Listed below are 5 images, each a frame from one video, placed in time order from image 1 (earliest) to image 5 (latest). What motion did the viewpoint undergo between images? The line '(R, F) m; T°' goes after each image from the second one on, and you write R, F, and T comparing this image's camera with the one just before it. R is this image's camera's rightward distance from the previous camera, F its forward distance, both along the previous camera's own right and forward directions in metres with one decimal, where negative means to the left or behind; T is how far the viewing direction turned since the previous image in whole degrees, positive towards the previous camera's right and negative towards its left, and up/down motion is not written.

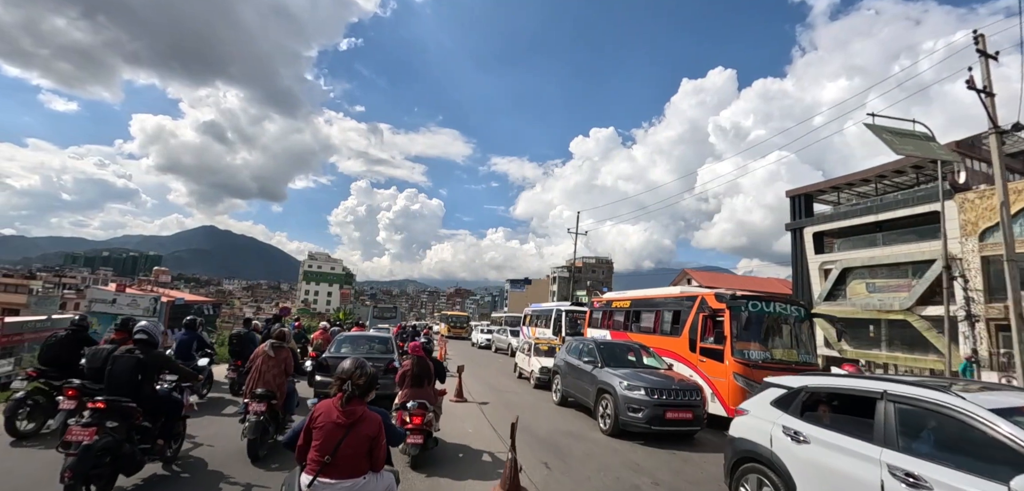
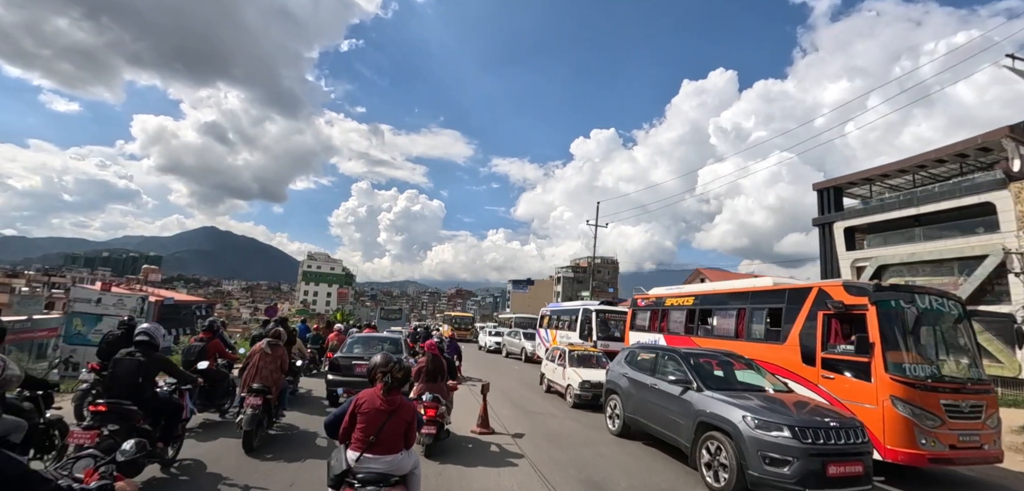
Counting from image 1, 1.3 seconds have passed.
(-0.1, +0.5) m; 0°
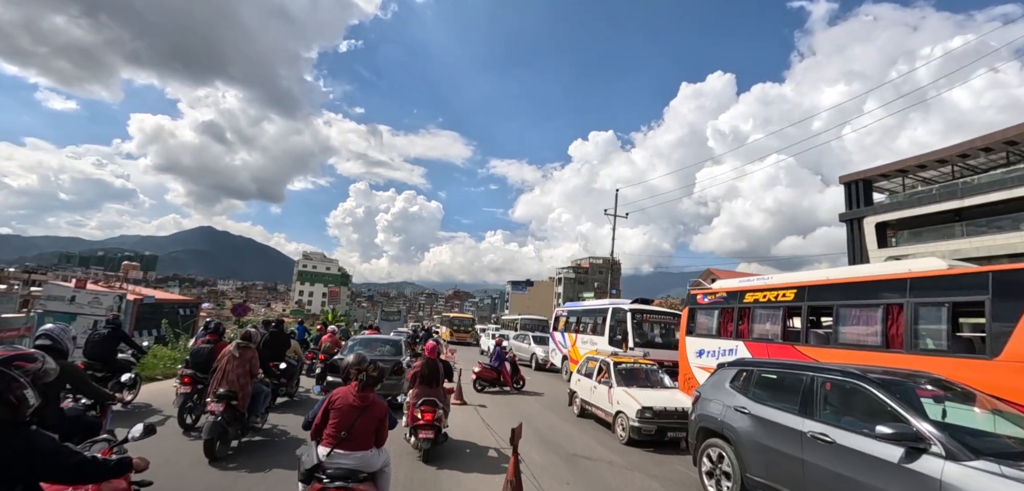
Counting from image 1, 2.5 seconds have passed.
(-0.1, +0.6) m; 0°
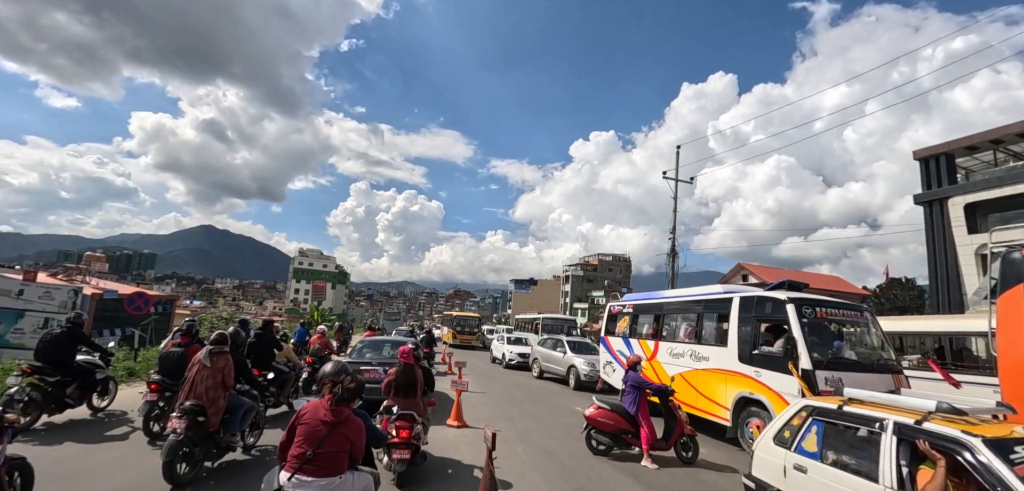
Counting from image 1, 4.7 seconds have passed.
(-0.2, +1.1) m; 0°
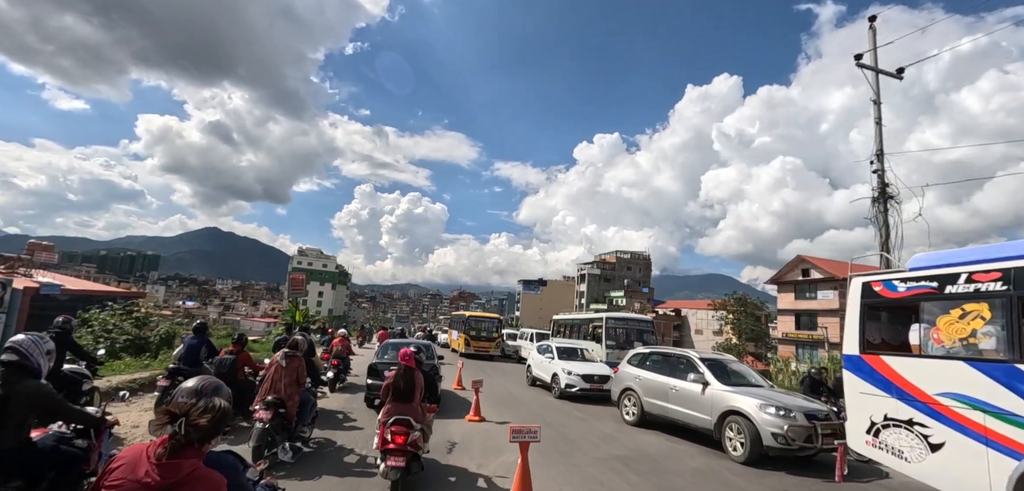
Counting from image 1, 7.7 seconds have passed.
(-0.3, +1.4) m; 0°
